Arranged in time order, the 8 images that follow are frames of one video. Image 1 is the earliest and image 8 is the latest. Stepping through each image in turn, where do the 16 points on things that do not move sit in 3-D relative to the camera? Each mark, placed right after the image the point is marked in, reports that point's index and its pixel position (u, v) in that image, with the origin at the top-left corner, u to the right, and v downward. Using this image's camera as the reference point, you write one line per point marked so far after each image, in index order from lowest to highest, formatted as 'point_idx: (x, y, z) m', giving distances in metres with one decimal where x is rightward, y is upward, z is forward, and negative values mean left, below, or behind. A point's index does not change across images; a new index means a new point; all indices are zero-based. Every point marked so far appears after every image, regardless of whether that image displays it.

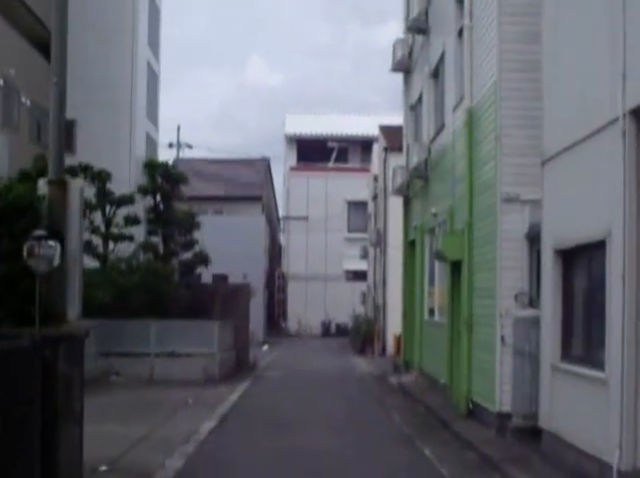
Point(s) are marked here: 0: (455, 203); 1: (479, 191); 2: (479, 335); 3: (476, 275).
0: (+2.5, +0.7, +18.3) m
1: (+2.6, +0.8, +16.1) m
2: (+2.6, -1.6, +15.8) m
3: (+2.6, -0.6, +16.1) m
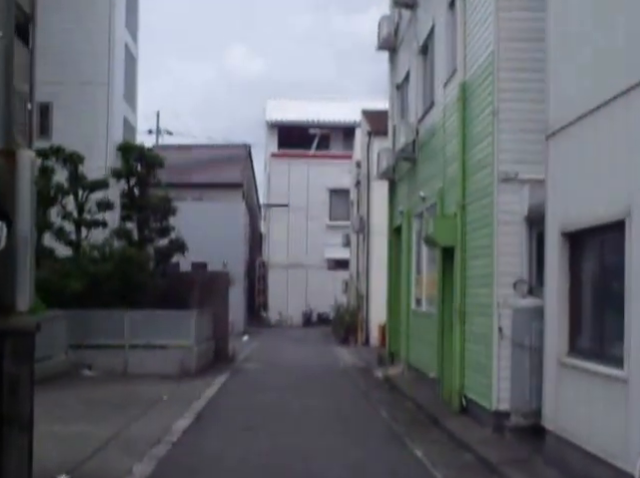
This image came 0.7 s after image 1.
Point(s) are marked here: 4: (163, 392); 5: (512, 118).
0: (+2.2, +1.0, +17.2) m
1: (+2.3, +1.0, +15.0) m
2: (+2.3, -1.3, +14.8) m
3: (+2.3, -0.4, +15.0) m
4: (-3.1, -3.0, +18.9) m
5: (+2.6, +1.6, +13.2) m
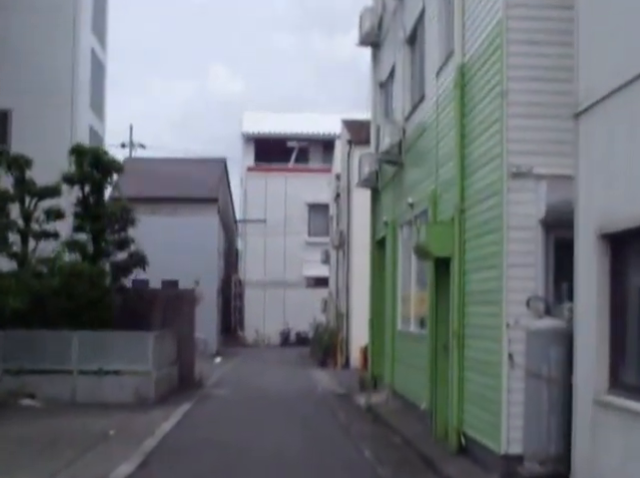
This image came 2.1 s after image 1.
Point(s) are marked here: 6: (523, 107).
0: (+1.8, +0.8, +14.9) m
1: (+2.0, +0.9, +12.6) m
2: (+2.0, -1.4, +12.4) m
3: (+2.0, -0.5, +12.6) m
4: (-3.5, -3.1, +16.4) m
5: (+2.3, +1.5, +10.9) m
6: (+2.3, +1.5, +10.8) m
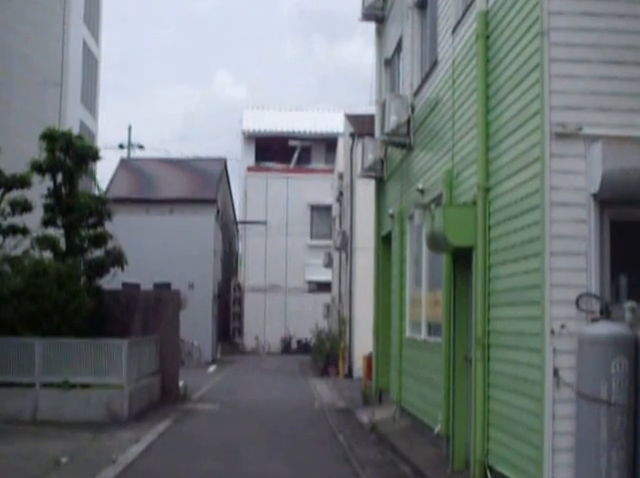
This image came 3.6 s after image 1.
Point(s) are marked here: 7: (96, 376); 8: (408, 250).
0: (+1.8, +1.0, +12.4) m
1: (+1.9, +1.1, +10.1) m
2: (+1.9, -1.3, +9.9) m
3: (+1.9, -0.3, +10.1) m
4: (-3.6, -3.0, +13.9) m
5: (+2.2, +1.7, +8.4) m
6: (+2.2, +1.6, +8.3) m
7: (-4.0, -2.4, +17.5) m
8: (+1.6, -0.2, +17.3) m
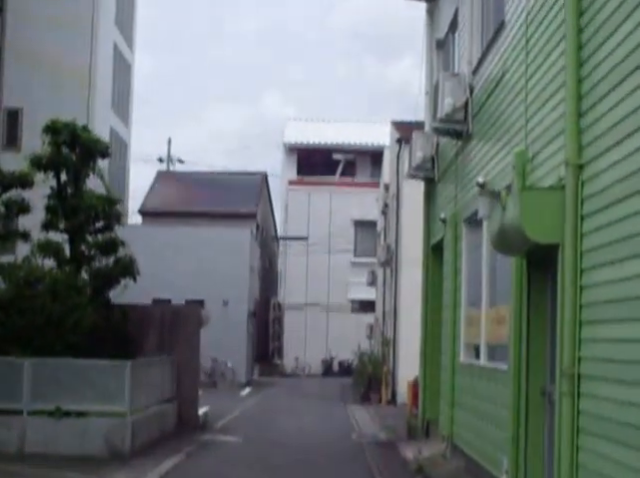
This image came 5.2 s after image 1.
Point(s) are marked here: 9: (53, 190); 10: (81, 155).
0: (+2.1, +1.0, +9.7) m
1: (+2.2, +1.1, +7.4) m
2: (+2.1, -1.2, +7.1) m
3: (+2.1, -0.3, +7.3) m
4: (-3.2, -3.0, +11.3) m
5: (+2.3, +1.8, +5.6) m
6: (+2.3, +1.7, +5.6) m
7: (-3.5, -2.5, +15.0) m
8: (+2.2, -0.3, +14.5) m
9: (-4.9, +0.9, +18.1) m
10: (-4.3, +1.5, +17.8) m
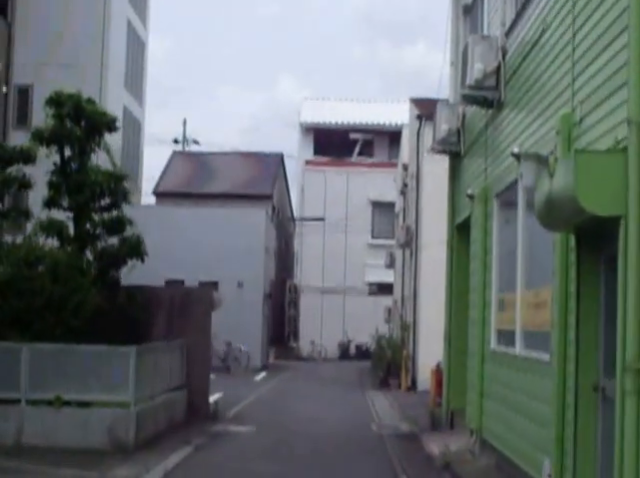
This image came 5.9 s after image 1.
0: (+2.3, +1.2, +8.5) m
1: (+2.3, +1.3, +6.2) m
2: (+2.2, -1.0, +6.0) m
3: (+2.2, -0.1, +6.2) m
4: (-3.0, -2.7, +10.3) m
5: (+2.5, +2.0, +4.4) m
6: (+2.4, +1.9, +4.4) m
7: (-3.2, -2.2, +14.0) m
8: (+2.4, 0.0, +13.4) m
9: (-4.6, +1.3, +17.0) m
10: (-4.0, +1.9, +16.7) m
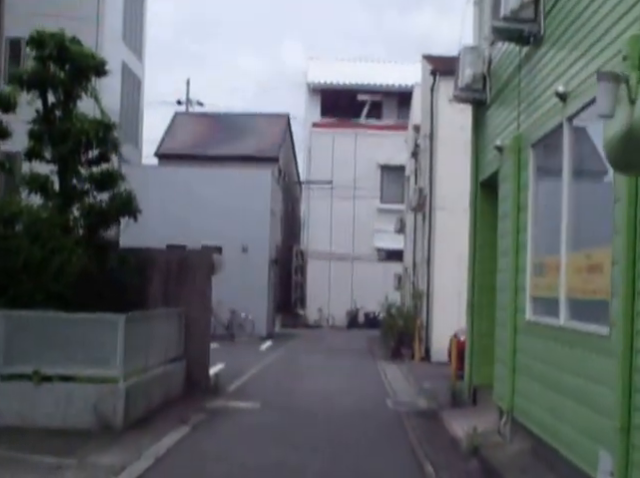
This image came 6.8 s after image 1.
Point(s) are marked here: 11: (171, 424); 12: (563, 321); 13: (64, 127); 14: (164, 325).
0: (+2.4, +1.6, +6.8) m
1: (+2.4, +1.6, +4.6) m
2: (+2.3, -0.7, +4.4) m
3: (+2.3, +0.2, +4.6) m
4: (-2.9, -2.3, +8.8) m
5: (+2.5, +2.2, +2.8) m
6: (+2.5, +2.1, +2.7) m
7: (-3.1, -1.6, +12.4) m
8: (+2.6, +0.6, +11.8) m
9: (-4.4, +2.0, +15.4) m
10: (-3.9, +2.6, +15.1) m
11: (-2.1, -2.5, +13.4) m
12: (+2.5, -0.8, +9.9) m
13: (-4.0, +1.7, +15.1) m
14: (-2.4, -1.3, +15.2) m
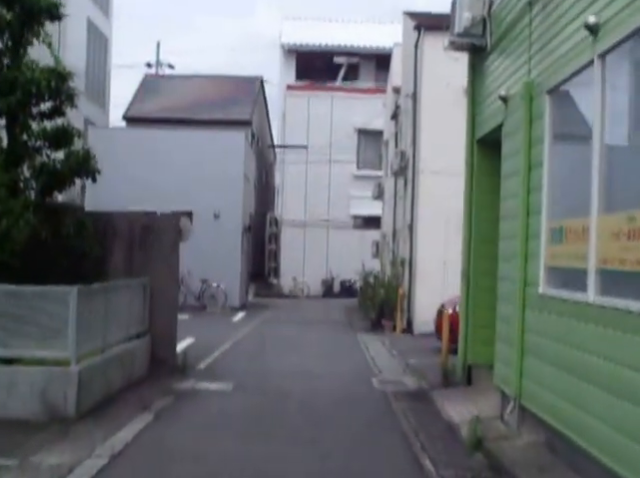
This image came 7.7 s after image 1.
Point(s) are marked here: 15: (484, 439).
0: (+2.4, +1.8, +5.2) m
1: (+2.4, +1.8, +3.0) m
2: (+2.3, -0.6, +2.8) m
3: (+2.4, +0.4, +3.0) m
4: (-3.0, -2.0, +7.2) m
5: (+2.6, +2.3, +1.1) m
6: (+2.6, +2.2, +1.1) m
7: (-3.3, -1.2, +10.8) m
8: (+2.4, +1.0, +10.2) m
9: (-4.7, +2.5, +13.6) m
10: (-4.1, +3.1, +13.3) m
11: (-2.3, -2.1, +11.8) m
12: (+2.3, -0.5, +8.4) m
13: (-4.3, +2.3, +13.3) m
14: (-2.7, -0.8, +13.6) m
15: (+1.8, -2.2, +10.6) m
